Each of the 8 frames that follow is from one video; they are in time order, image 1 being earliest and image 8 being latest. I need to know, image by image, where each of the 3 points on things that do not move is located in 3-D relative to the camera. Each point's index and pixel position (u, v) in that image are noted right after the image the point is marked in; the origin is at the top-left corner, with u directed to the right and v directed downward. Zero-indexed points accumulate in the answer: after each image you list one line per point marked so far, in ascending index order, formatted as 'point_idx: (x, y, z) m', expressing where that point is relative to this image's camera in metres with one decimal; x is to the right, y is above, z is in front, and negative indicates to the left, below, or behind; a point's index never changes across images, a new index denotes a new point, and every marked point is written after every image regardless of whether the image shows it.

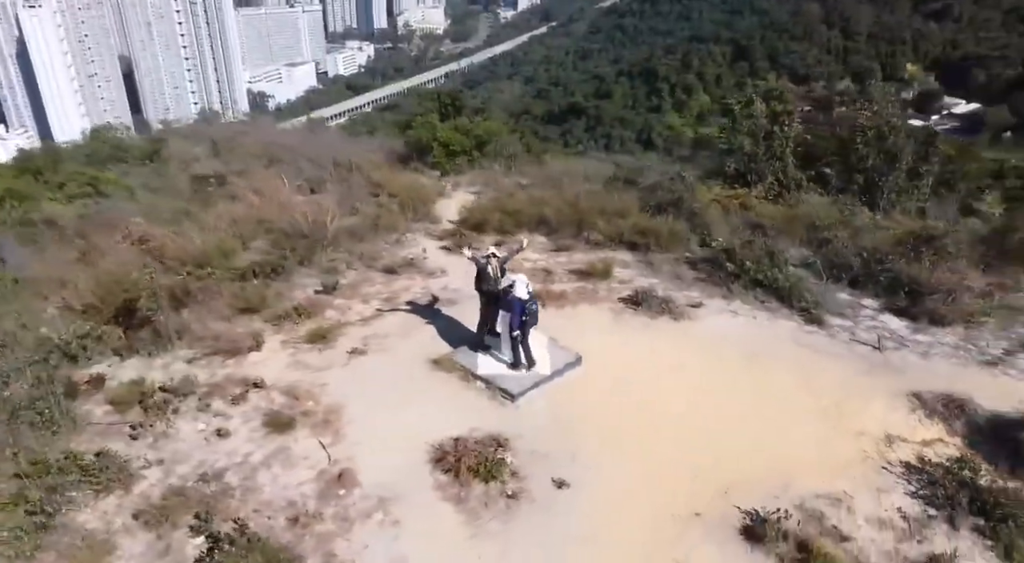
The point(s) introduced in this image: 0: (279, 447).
0: (-1.8, -1.4, +5.3) m
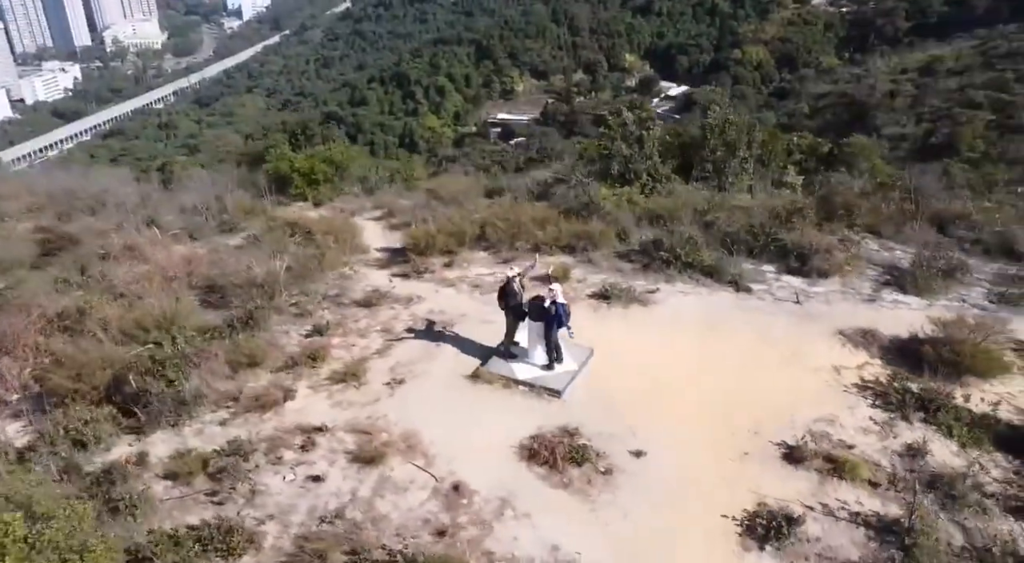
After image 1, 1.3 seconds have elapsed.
0: (-1.1, -1.7, +5.6) m
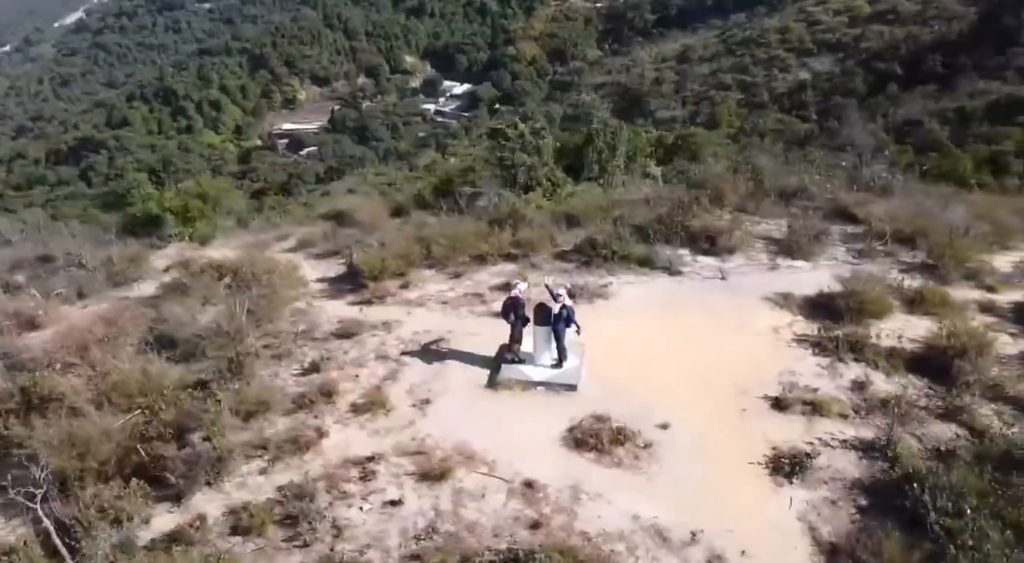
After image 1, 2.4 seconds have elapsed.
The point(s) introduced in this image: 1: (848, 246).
0: (-0.5, -1.9, +5.9) m
1: (+7.4, +0.8, +14.1) m
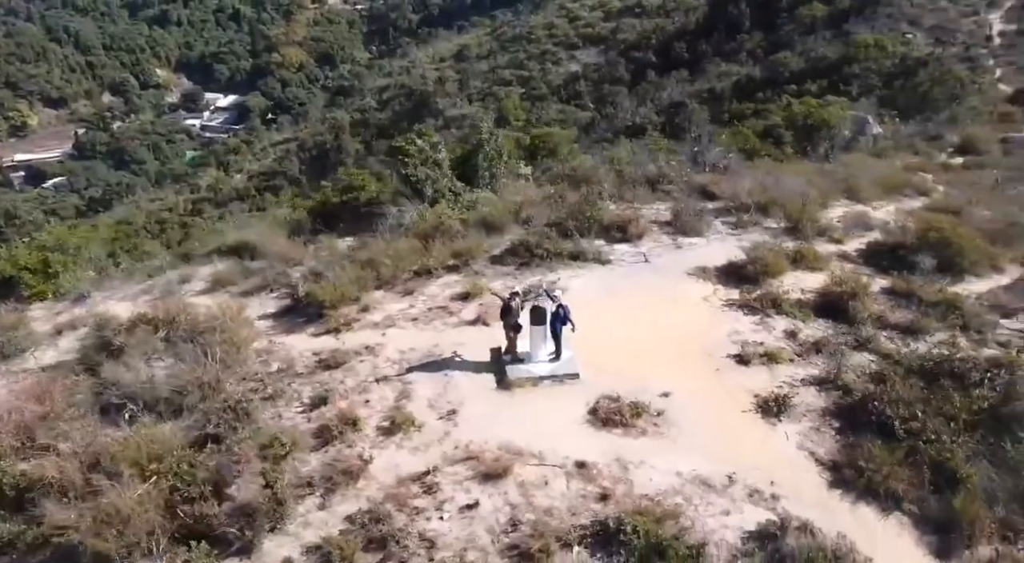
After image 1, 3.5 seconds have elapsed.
0: (+0.1, -2.0, +6.3) m
1: (+5.3, +1.6, +16.2) m
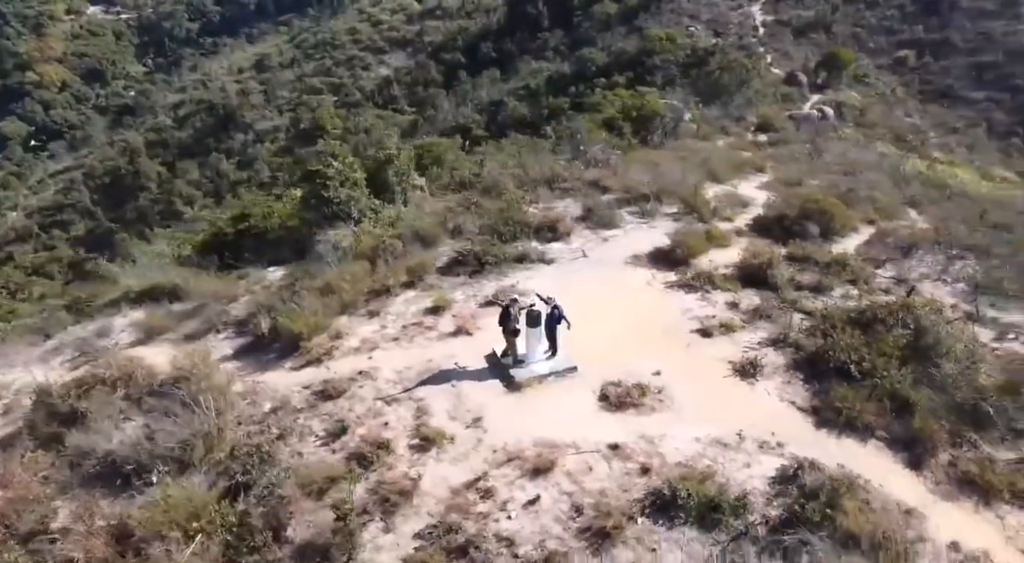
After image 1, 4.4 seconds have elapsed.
0: (+0.6, -2.0, +6.8) m
1: (+3.2, +1.9, +17.5) m
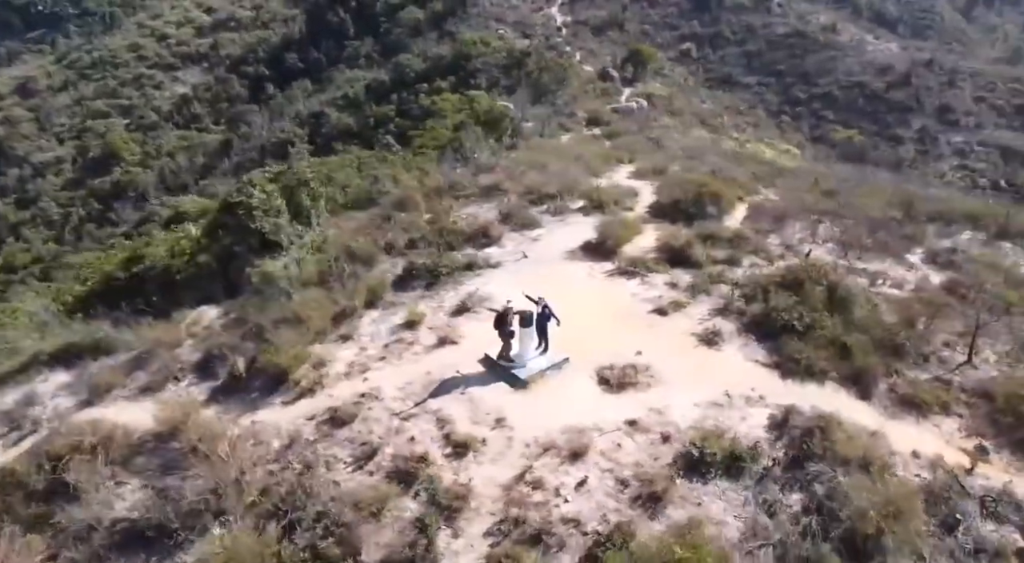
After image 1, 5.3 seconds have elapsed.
0: (+1.0, -2.0, +7.5) m
1: (+0.8, +2.1, +18.5) m
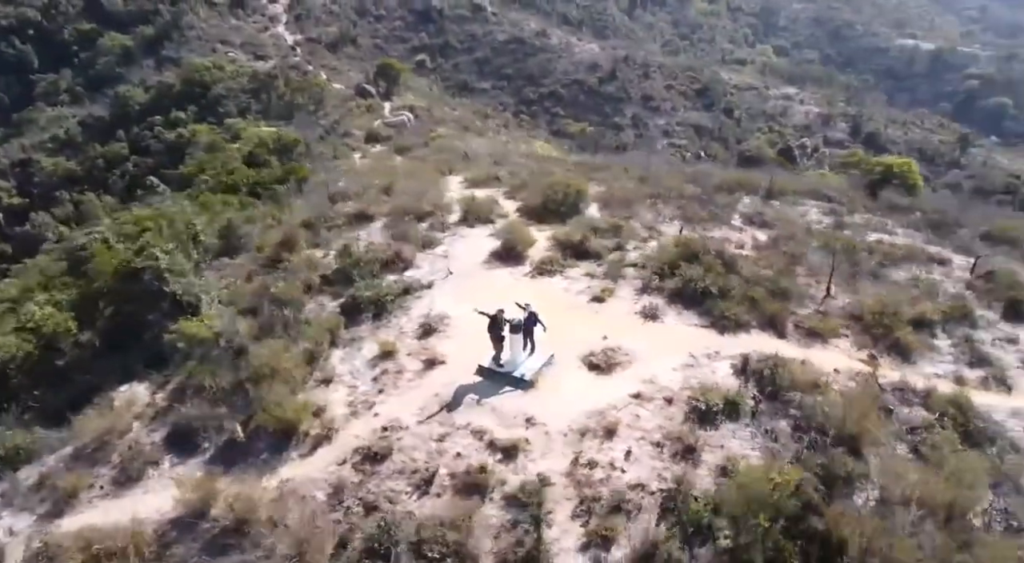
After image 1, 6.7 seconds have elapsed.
0: (+1.6, -1.9, +8.5) m
1: (-2.5, +1.6, +18.9) m
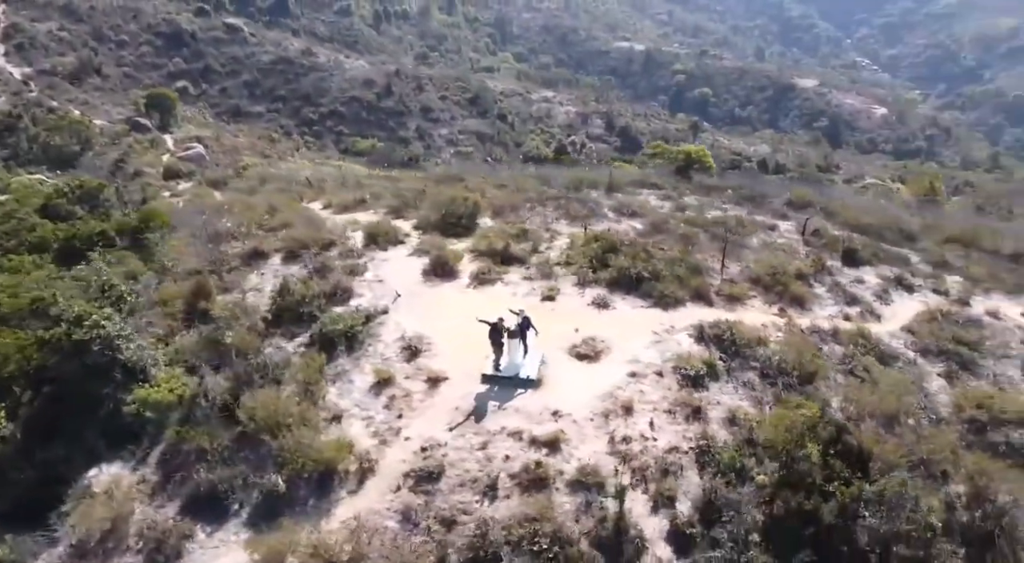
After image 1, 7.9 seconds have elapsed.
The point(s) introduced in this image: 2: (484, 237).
0: (+2.0, -1.7, +9.6) m
1: (-5.0, +0.7, +18.7) m
2: (-0.8, +1.3, +18.3) m
